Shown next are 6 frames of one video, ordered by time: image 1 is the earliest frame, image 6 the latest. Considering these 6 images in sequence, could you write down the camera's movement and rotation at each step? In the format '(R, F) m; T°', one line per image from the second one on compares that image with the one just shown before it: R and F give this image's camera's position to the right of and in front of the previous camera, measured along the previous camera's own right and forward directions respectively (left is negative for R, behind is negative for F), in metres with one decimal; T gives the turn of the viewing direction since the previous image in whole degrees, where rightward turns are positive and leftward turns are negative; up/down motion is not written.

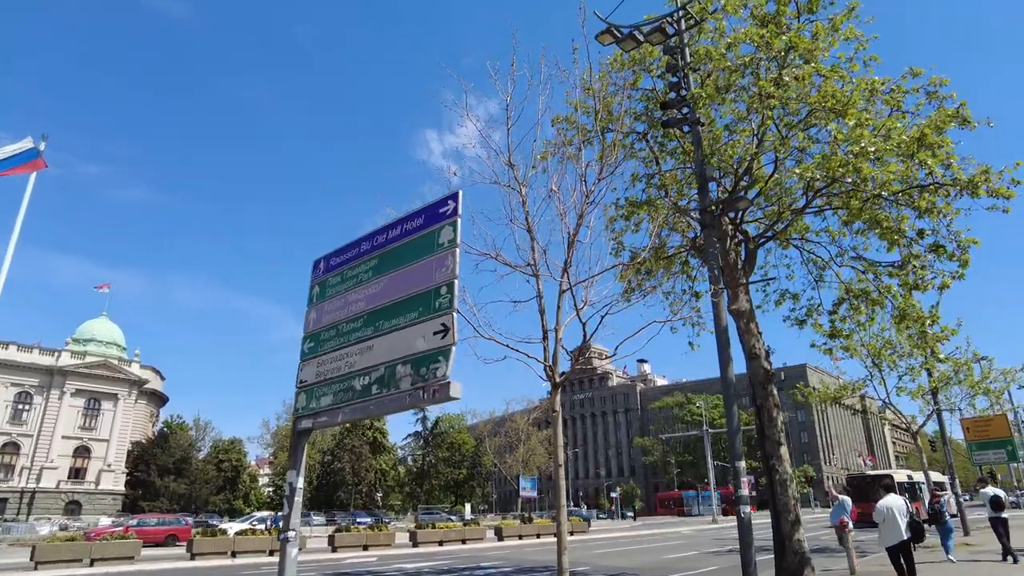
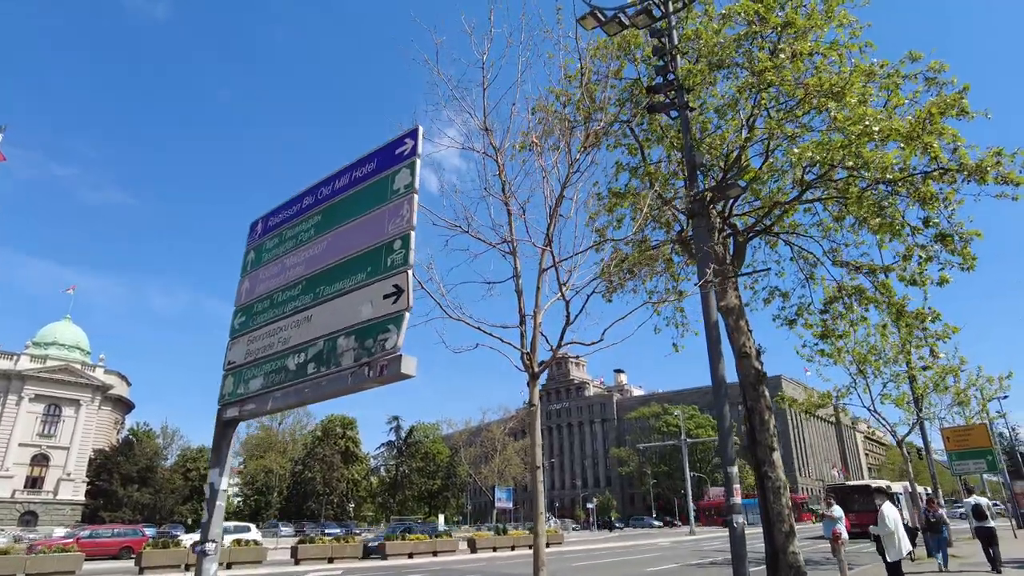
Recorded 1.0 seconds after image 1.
(0.0, +0.8) m; +2°
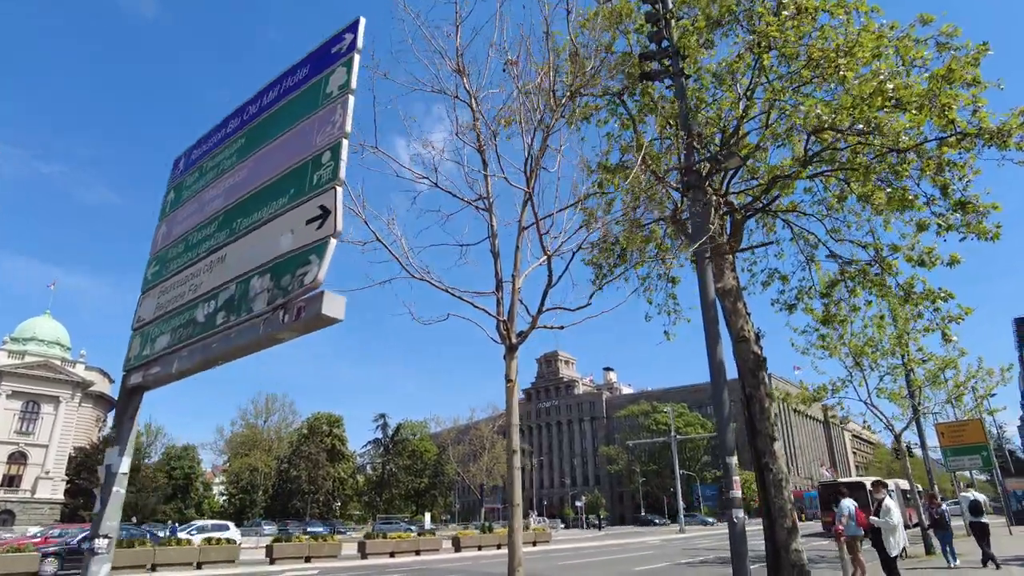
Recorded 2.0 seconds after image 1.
(+0.1, +0.7) m; +1°
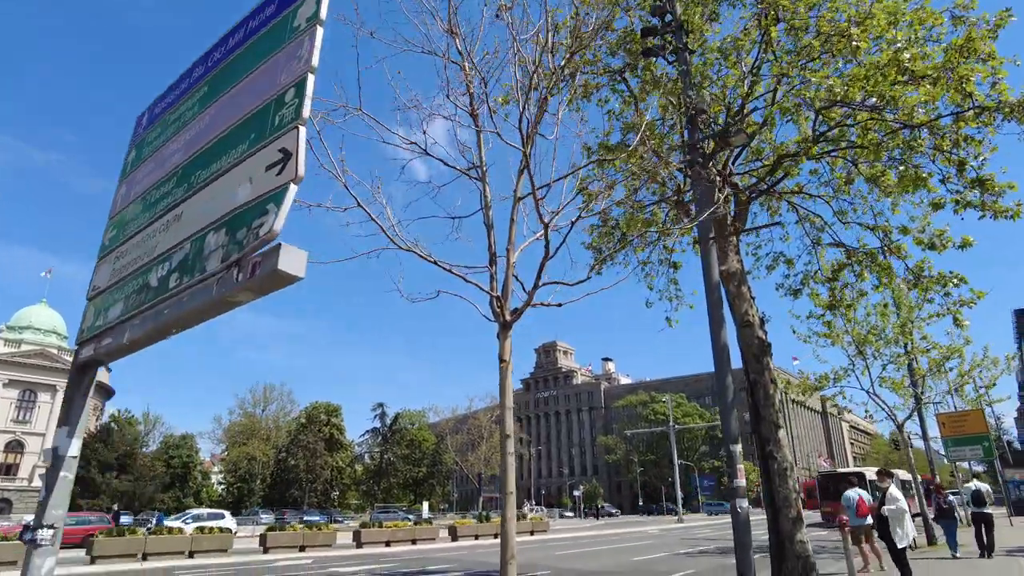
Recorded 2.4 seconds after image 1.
(0.0, +0.3) m; 0°
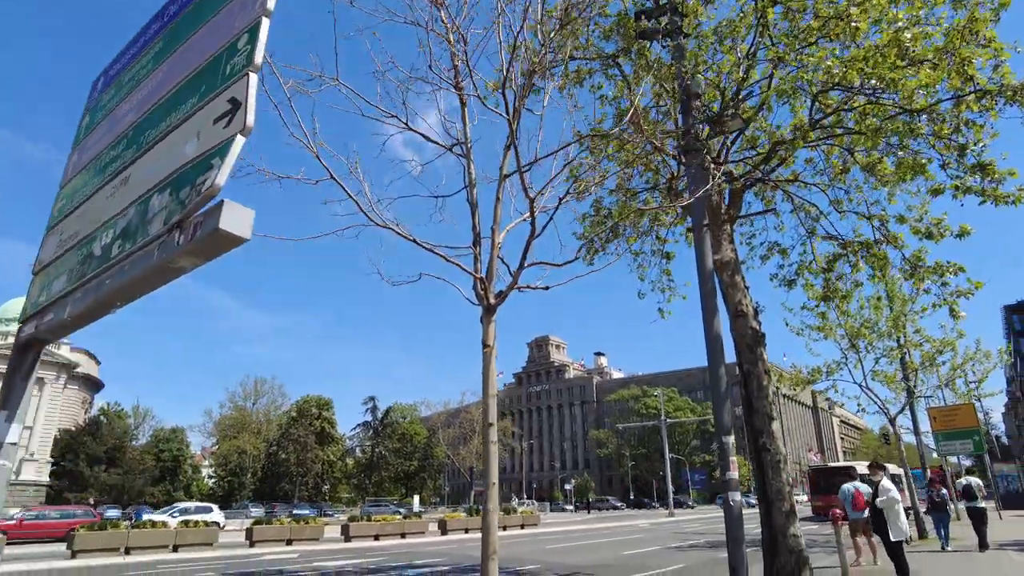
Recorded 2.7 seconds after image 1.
(+0.1, +0.2) m; +1°
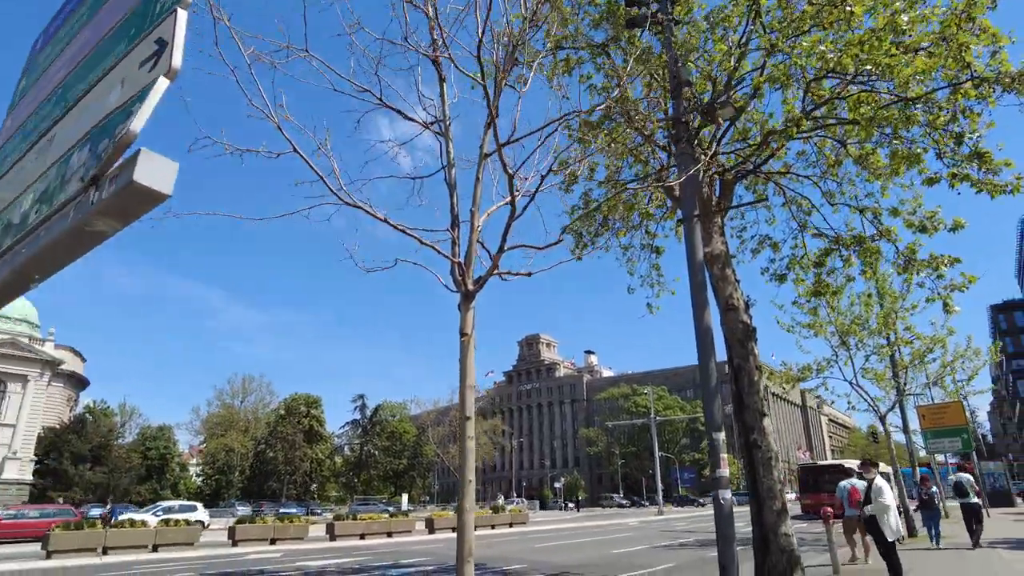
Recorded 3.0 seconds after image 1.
(+0.1, +0.2) m; +1°
